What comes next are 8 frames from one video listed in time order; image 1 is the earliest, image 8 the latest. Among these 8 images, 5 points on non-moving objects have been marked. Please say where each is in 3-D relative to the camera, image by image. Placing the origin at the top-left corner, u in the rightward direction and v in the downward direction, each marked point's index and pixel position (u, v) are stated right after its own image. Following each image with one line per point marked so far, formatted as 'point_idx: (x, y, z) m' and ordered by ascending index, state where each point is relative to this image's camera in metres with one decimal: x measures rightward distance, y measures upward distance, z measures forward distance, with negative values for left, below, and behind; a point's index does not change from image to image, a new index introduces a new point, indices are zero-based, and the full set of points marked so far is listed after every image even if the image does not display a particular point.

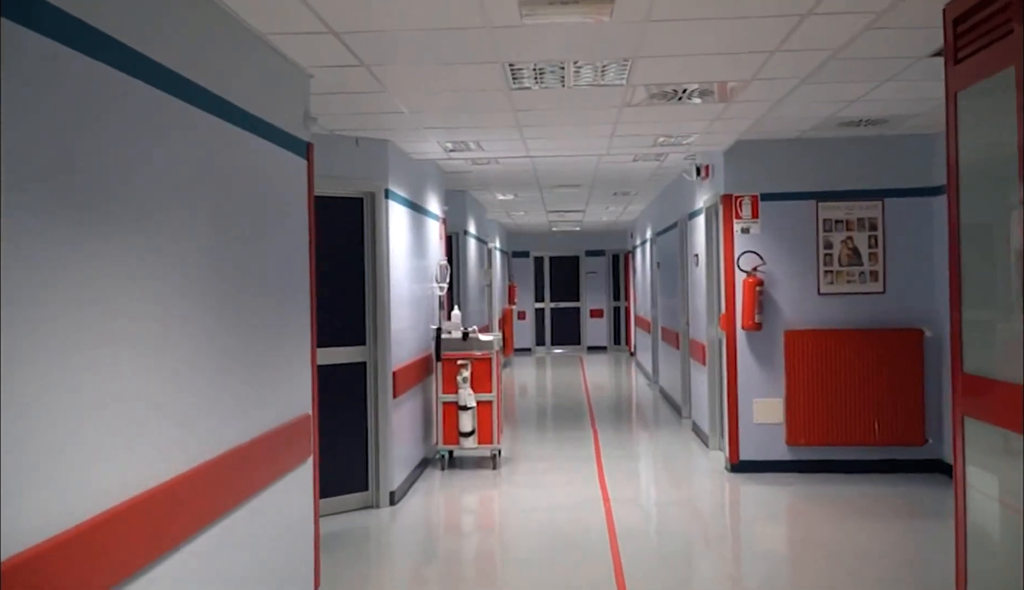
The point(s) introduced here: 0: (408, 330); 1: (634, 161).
0: (-0.5, -0.2, +6.2) m
1: (+0.8, +0.8, +7.4) m
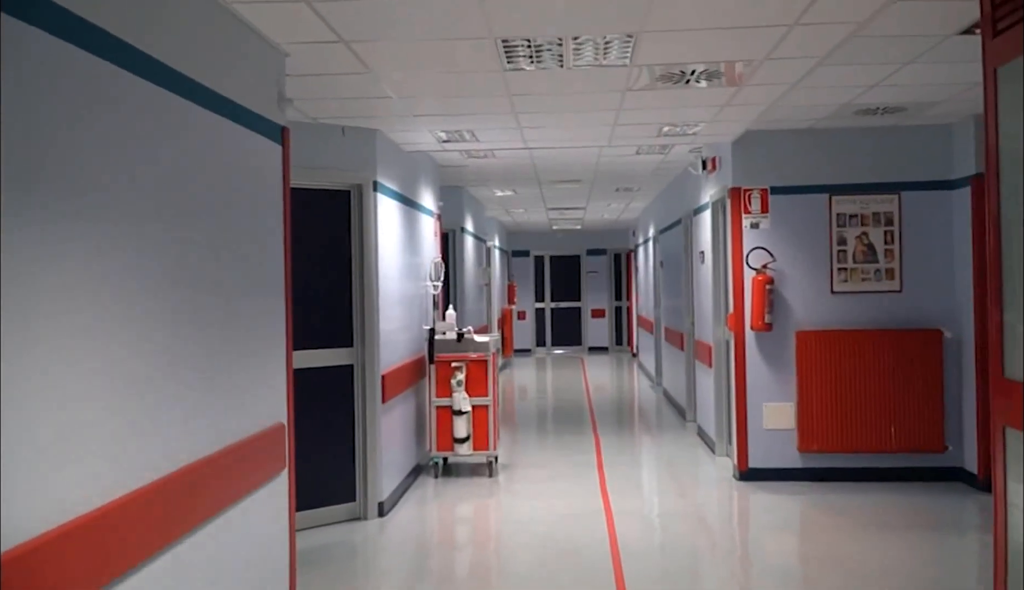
0: (-0.5, -0.2, +5.9) m
1: (+0.7, +0.8, +7.0) m
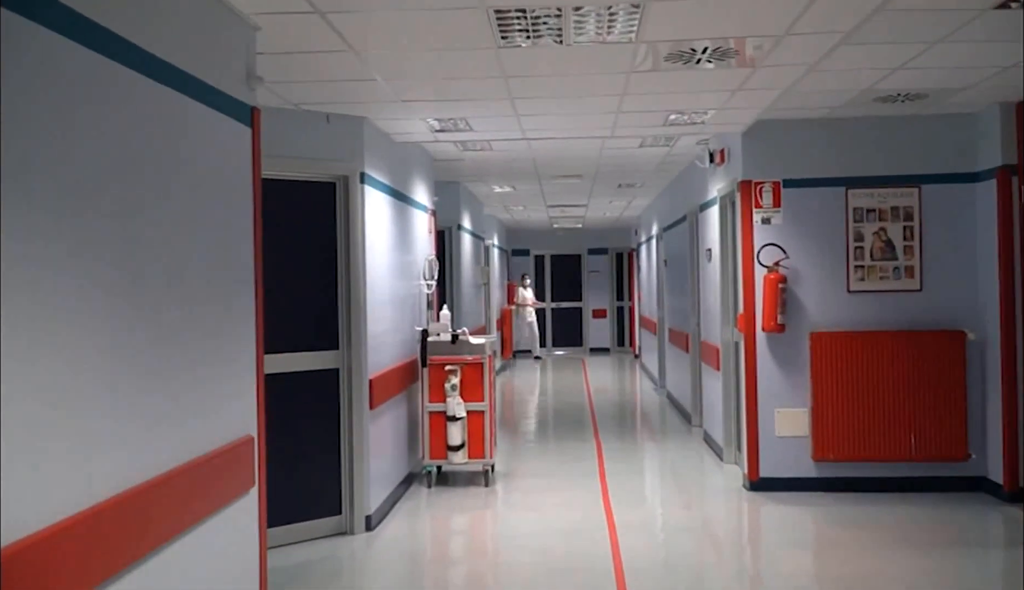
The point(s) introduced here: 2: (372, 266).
0: (-0.6, -0.2, +5.5) m
1: (+0.7, +0.9, +6.7) m
2: (-0.6, +0.1, +5.1) m
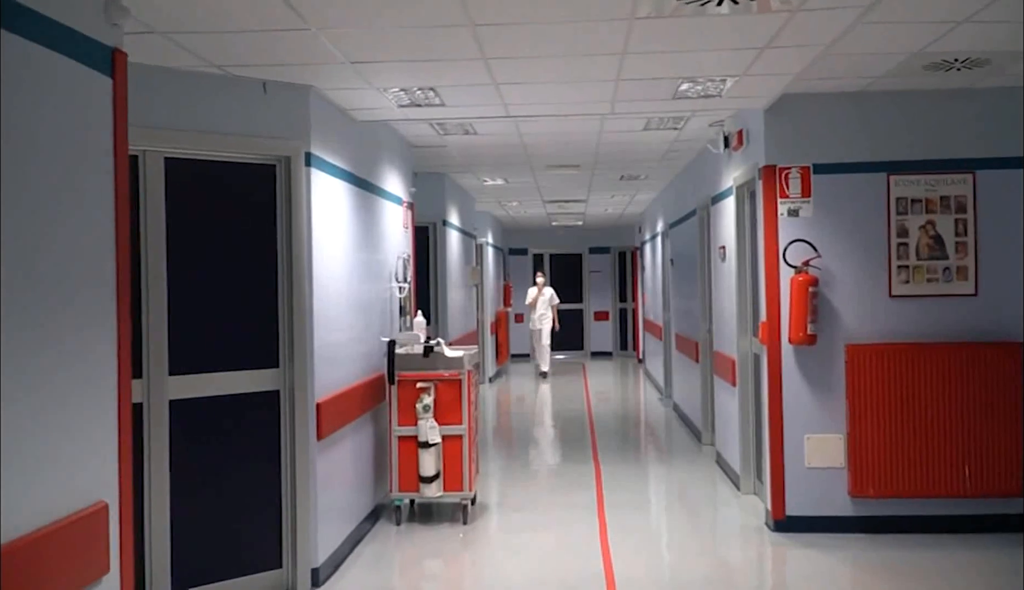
0: (-0.6, -0.2, +4.7) m
1: (+0.7, +0.8, +5.9) m
2: (-0.7, +0.1, +4.2) m
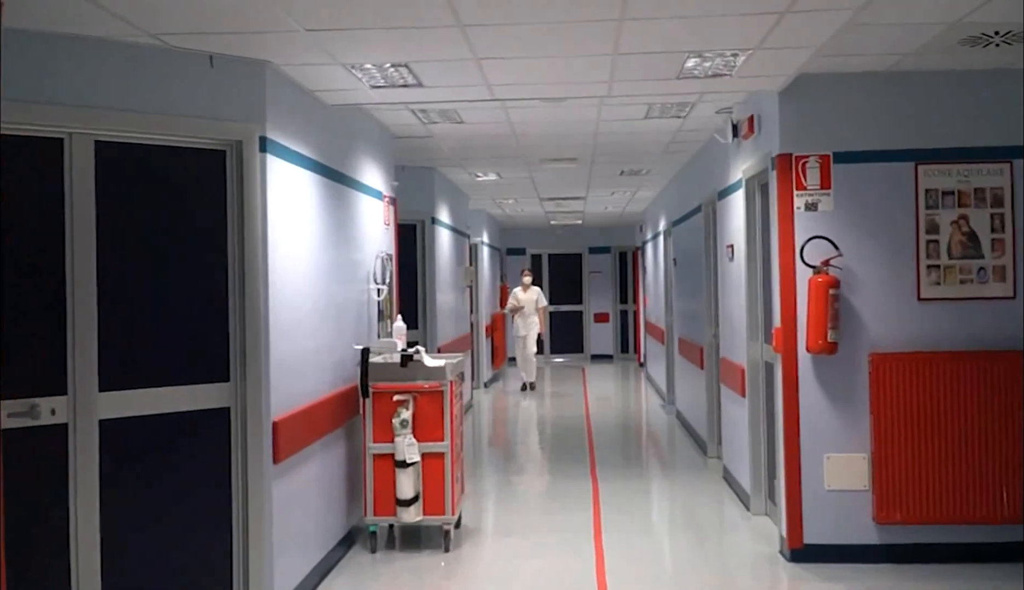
0: (-0.7, -0.2, +4.2) m
1: (+0.6, +0.8, +5.4) m
2: (-0.7, +0.1, +3.7) m
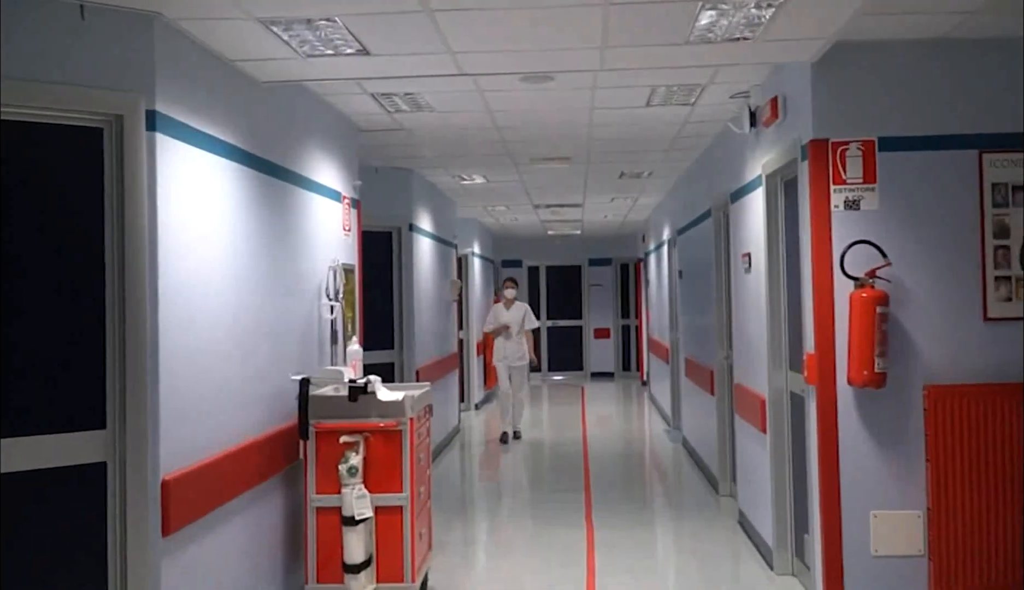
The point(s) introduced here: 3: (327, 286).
0: (-0.8, -0.3, +3.4) m
1: (+0.5, +0.8, +4.6) m
2: (-0.8, 0.0, +2.9) m
3: (-0.7, 0.0, +4.5) m
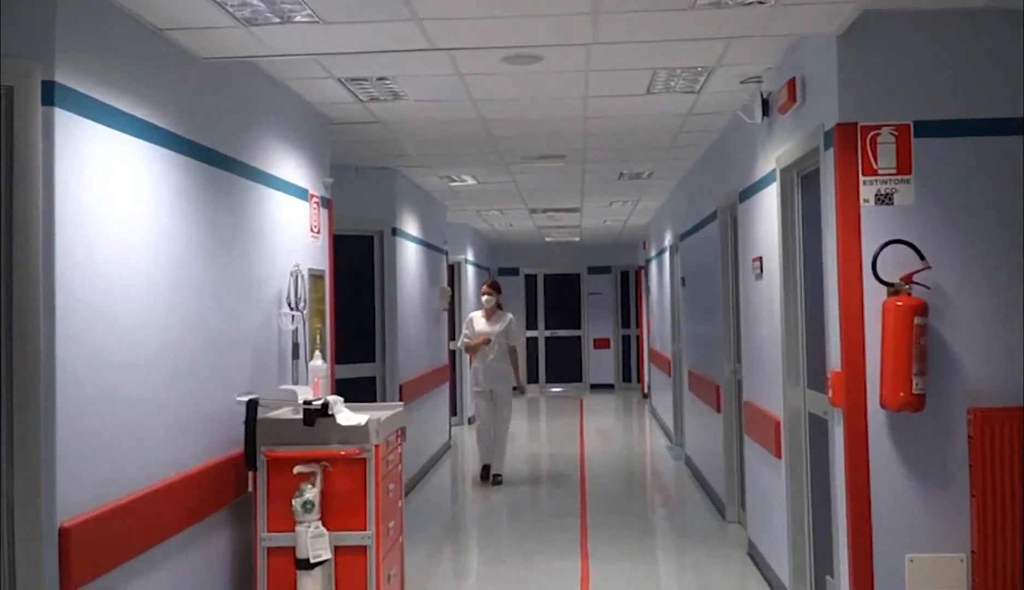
0: (-0.8, -0.3, +2.9) m
1: (+0.5, +0.7, +4.1) m
2: (-0.9, 0.0, +2.5) m
3: (-0.7, 0.0, +4.0) m
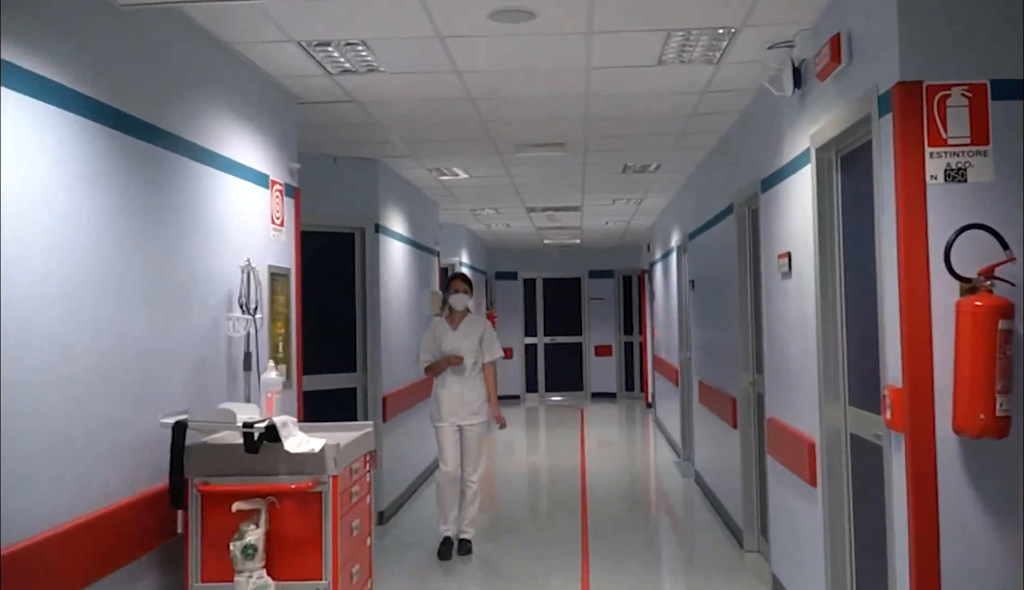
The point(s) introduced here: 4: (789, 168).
0: (-0.9, -0.3, +2.4) m
1: (+0.4, +0.7, +3.6) m
2: (-0.9, 0.0, +1.9) m
3: (-0.8, 0.0, +3.4) m
4: (+0.9, +0.4, +3.6) m
